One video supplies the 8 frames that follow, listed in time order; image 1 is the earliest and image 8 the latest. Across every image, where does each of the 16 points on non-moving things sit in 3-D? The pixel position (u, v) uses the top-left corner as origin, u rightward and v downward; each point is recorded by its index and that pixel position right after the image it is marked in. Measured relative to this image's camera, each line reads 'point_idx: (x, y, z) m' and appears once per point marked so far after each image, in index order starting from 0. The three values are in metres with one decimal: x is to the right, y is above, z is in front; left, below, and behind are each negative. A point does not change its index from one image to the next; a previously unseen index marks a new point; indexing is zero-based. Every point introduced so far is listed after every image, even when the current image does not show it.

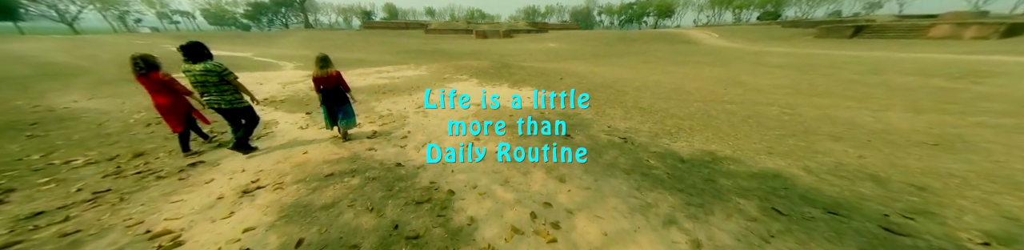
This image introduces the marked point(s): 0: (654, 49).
0: (+6.2, +3.3, +11.2) m
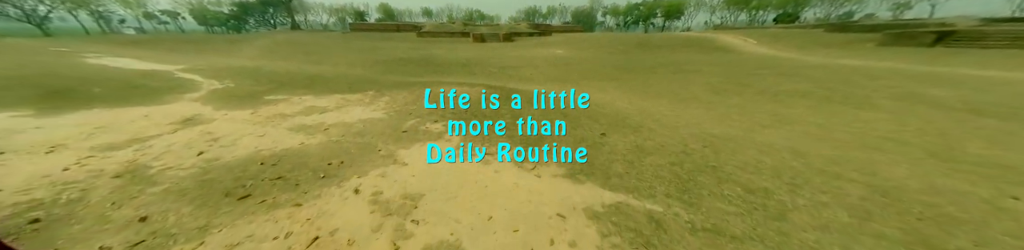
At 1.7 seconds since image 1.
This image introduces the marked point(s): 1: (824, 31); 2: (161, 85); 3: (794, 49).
0: (+6.3, +2.3, +9.3) m
1: (+17.4, +5.0, +13.8) m
2: (-8.3, +0.9, +5.8) m
3: (+11.9, +3.0, +10.4) m
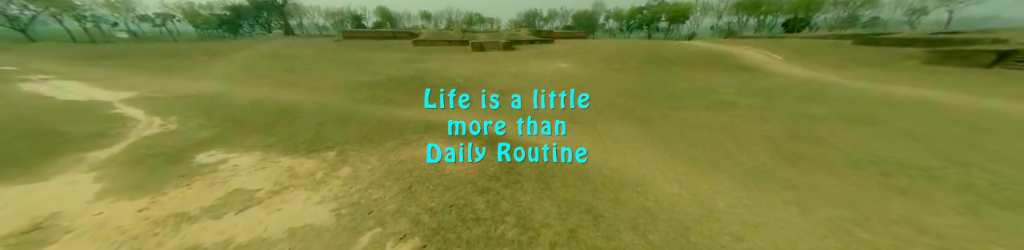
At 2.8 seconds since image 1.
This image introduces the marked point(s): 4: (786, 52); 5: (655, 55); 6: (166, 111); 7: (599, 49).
0: (+6.3, +1.3, +8.2) m
1: (+17.5, +3.9, +12.7) m
2: (-8.3, -0.1, +4.8) m
3: (+12.0, +2.0, +9.3) m
4: (+14.1, +3.6, +12.7) m
5: (+7.5, +3.4, +12.8) m
6: (-8.5, +0.3, +6.0) m
7: (+6.2, +5.2, +17.5) m
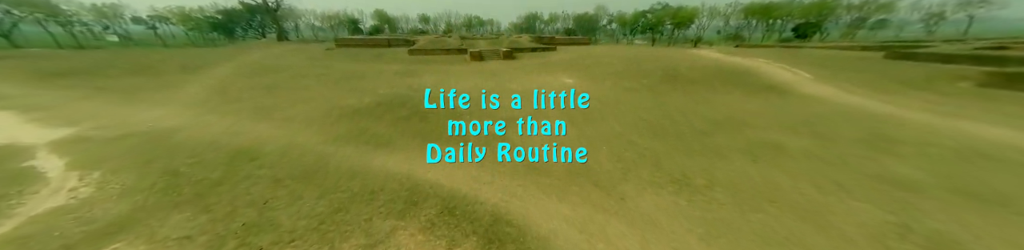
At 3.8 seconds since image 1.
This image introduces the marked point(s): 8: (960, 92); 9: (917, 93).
0: (+6.4, +0.2, +7.1) m
1: (+17.6, +2.9, +11.6) m
2: (-8.2, -1.2, +3.7) m
3: (+12.0, +1.0, +8.2) m
4: (+14.2, +2.5, +11.6) m
5: (+7.6, +2.4, +11.7) m
6: (-8.4, -0.7, +4.9) m
7: (+6.2, +4.1, +16.4) m
8: (+14.4, +1.1, +8.0) m
9: (+13.2, +1.0, +8.0) m
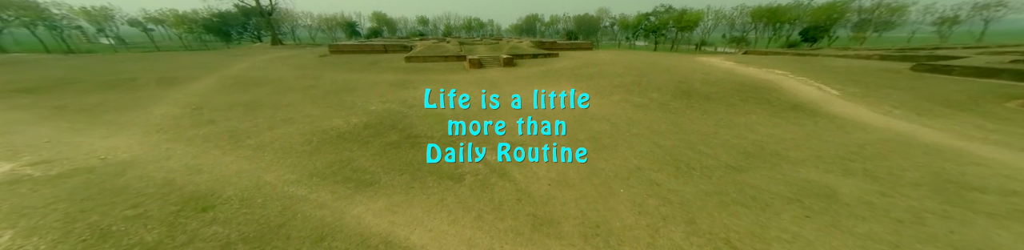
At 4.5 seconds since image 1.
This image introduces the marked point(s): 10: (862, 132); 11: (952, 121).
0: (+6.4, -0.6, +6.3) m
1: (+17.6, +2.1, +10.8) m
2: (-8.2, -2.0, +2.8) m
3: (+12.1, +0.2, +7.4) m
4: (+14.2, +1.7, +10.8) m
5: (+7.6, +1.6, +10.9) m
6: (-8.4, -1.5, +4.1) m
7: (+6.3, +3.3, +15.6) m
8: (+14.5, +0.3, +7.1) m
9: (+13.3, +0.3, +7.2) m
10: (+9.9, -0.1, +6.8) m
11: (+13.1, +0.3, +7.3) m
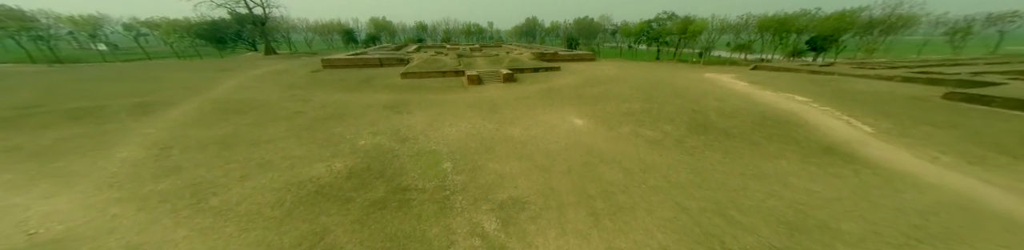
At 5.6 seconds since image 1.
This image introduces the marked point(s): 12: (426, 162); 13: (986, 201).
0: (+6.5, -2.0, +5.4) m
1: (+17.7, +0.6, +9.9) m
2: (-8.1, -3.4, +1.9) m
3: (+12.1, -1.2, +6.5) m
4: (+14.3, +0.3, +9.9) m
5: (+7.7, +0.1, +10.0) m
6: (-8.3, -2.9, +3.2) m
7: (+6.3, +1.8, +14.7) m
8: (+14.5, -1.1, +6.2) m
9: (+13.3, -1.2, +6.3) m
10: (+9.9, -1.5, +6.0) m
11: (+13.2, -1.2, +6.4) m
12: (-3.0, -1.1, +8.4) m
13: (+10.7, -1.7, +5.6) m
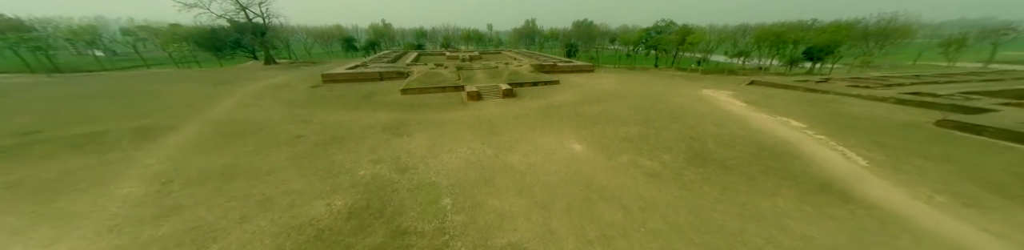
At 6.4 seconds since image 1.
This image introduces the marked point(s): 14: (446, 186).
0: (+6.5, -3.2, +5.4) m
1: (+17.6, -0.6, +10.0) m
2: (-8.1, -4.6, +1.9) m
3: (+12.1, -2.5, +6.6) m
4: (+14.2, -1.0, +10.0) m
5: (+7.7, -1.1, +10.1) m
6: (-8.3, -4.1, +3.2) m
7: (+6.3, +0.6, +14.8) m
8: (+14.5, -2.3, +6.3) m
9: (+13.3, -2.4, +6.4) m
10: (+9.9, -2.8, +6.0) m
11: (+13.2, -2.4, +6.5) m
12: (-3.0, -2.3, +8.5) m
13: (+10.7, -2.9, +5.7) m
14: (-2.5, -2.3, +9.3) m
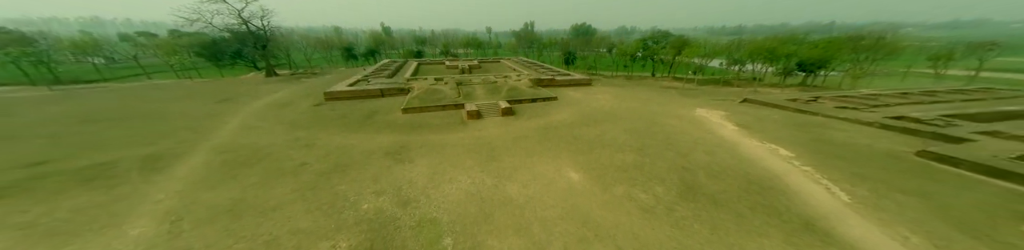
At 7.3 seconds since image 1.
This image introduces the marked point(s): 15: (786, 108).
0: (+6.4, -4.7, +5.7) m
1: (+17.6, -2.1, +10.4) m
2: (-8.1, -6.0, +2.2) m
3: (+12.1, -4.0, +6.9) m
4: (+14.2, -2.5, +10.3) m
5: (+7.6, -2.6, +10.4) m
6: (-8.4, -5.6, +3.4) m
7: (+6.2, -1.0, +15.1) m
8: (+14.5, -3.8, +6.7) m
9: (+13.3, -3.9, +6.7) m
10: (+9.9, -4.2, +6.3) m
11: (+13.1, -3.9, +6.9) m
12: (-3.0, -3.9, +8.8) m
13: (+10.7, -4.4, +6.0) m
14: (-2.6, -3.8, +9.6) m
15: (+21.7, +1.3, +19.3) m
